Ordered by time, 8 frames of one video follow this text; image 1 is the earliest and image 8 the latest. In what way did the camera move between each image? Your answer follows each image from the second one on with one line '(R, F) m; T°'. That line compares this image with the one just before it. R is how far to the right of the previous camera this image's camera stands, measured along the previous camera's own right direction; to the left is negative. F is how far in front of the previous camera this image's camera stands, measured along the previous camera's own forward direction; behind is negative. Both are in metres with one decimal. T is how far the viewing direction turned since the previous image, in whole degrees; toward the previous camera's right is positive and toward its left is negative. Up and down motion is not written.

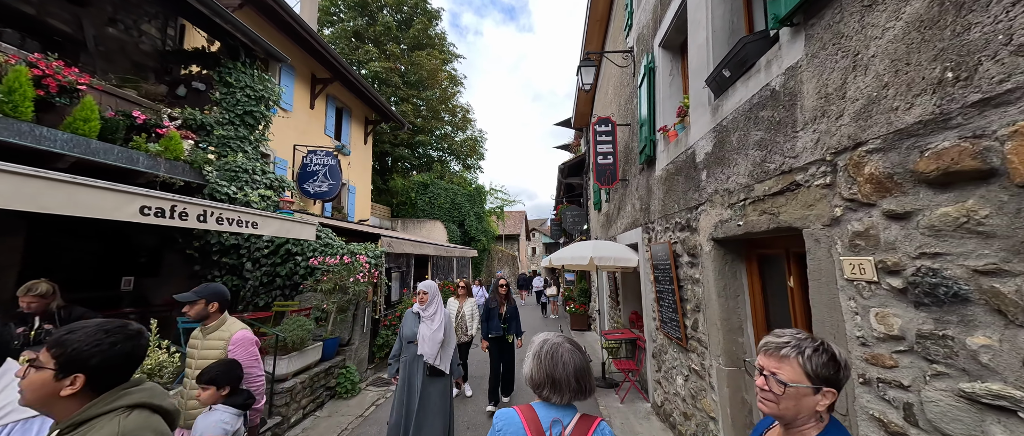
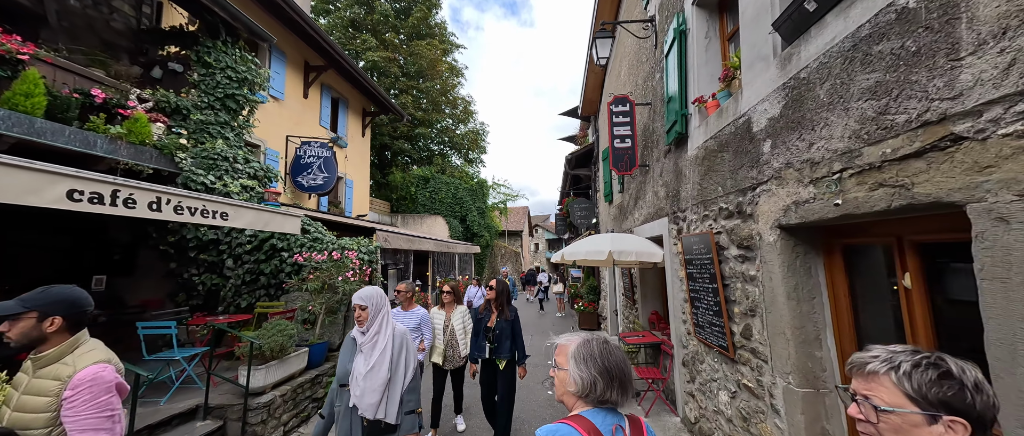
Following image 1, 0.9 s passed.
(-0.1, +0.6) m; 0°
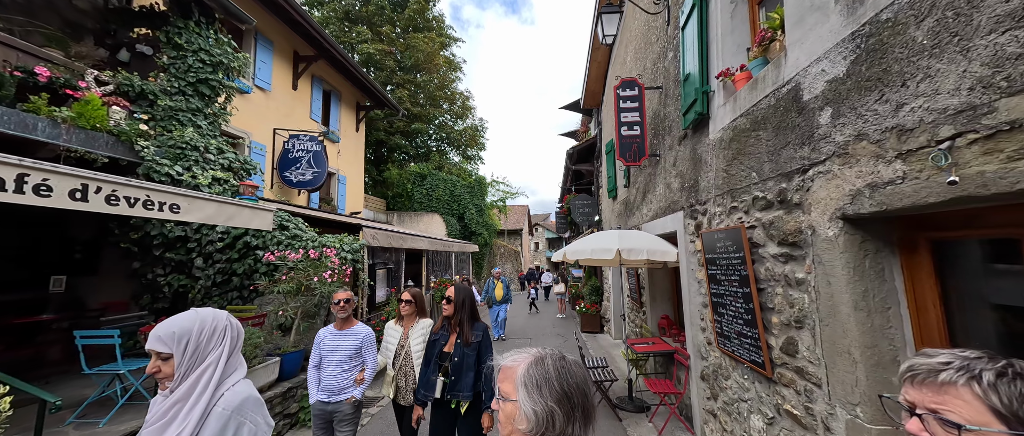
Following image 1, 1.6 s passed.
(0.0, +0.5) m; 0°
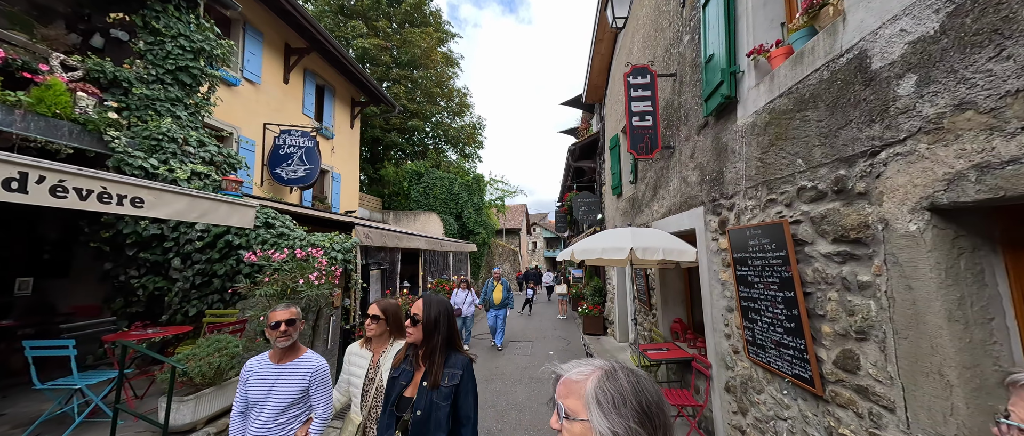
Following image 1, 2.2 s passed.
(-0.1, +0.3) m; 0°
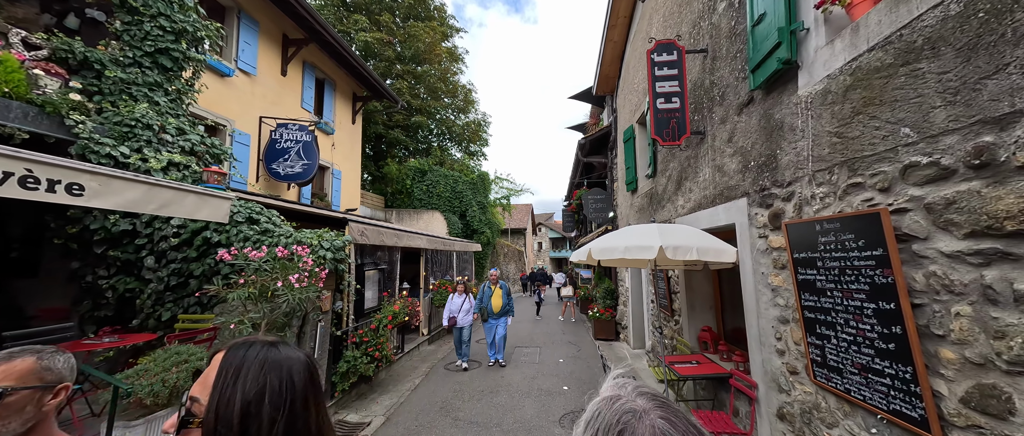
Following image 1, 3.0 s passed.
(0.0, +0.5) m; -1°
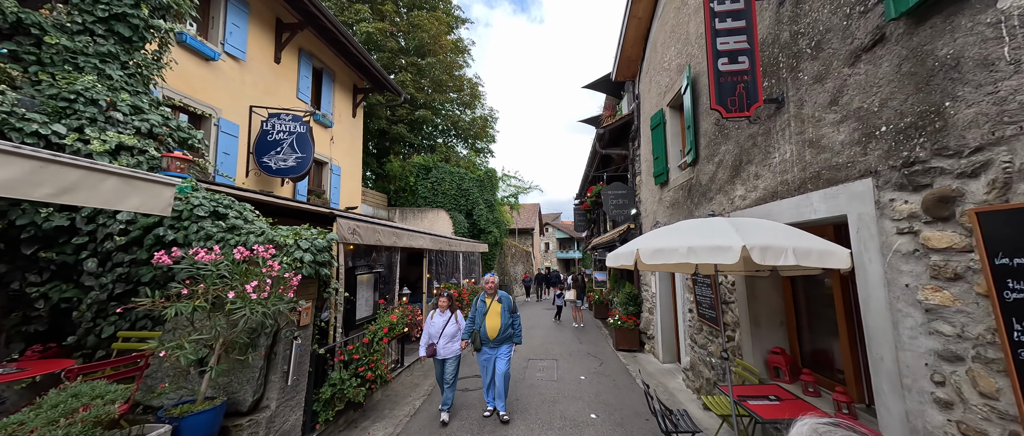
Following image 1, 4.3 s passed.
(-0.1, +0.8) m; -1°
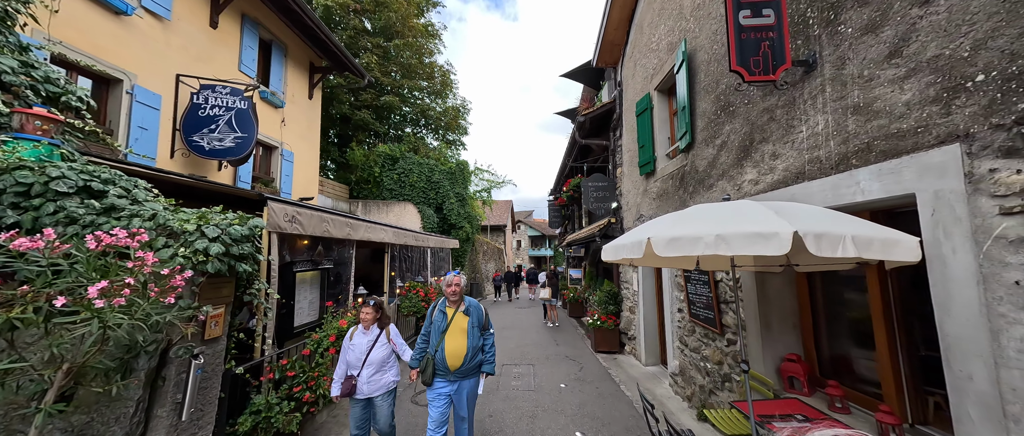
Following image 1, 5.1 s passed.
(0.0, +0.6) m; +5°
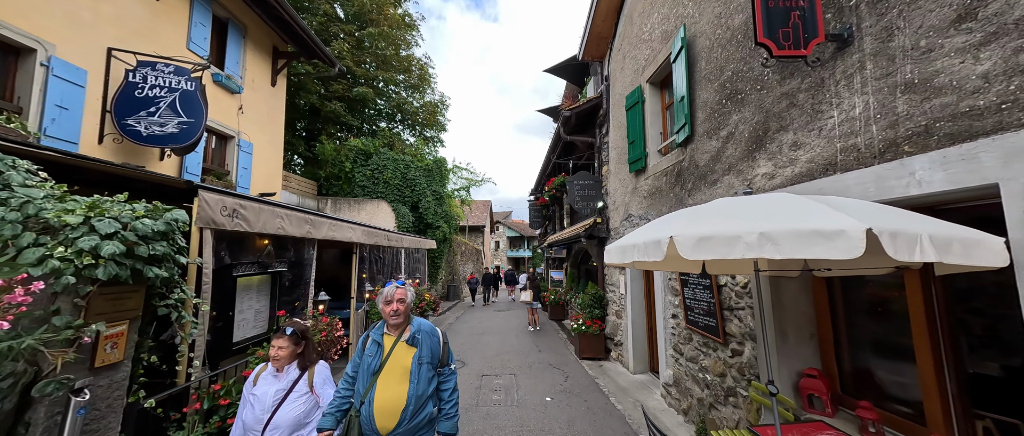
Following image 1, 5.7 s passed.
(-0.1, +0.5) m; +4°
